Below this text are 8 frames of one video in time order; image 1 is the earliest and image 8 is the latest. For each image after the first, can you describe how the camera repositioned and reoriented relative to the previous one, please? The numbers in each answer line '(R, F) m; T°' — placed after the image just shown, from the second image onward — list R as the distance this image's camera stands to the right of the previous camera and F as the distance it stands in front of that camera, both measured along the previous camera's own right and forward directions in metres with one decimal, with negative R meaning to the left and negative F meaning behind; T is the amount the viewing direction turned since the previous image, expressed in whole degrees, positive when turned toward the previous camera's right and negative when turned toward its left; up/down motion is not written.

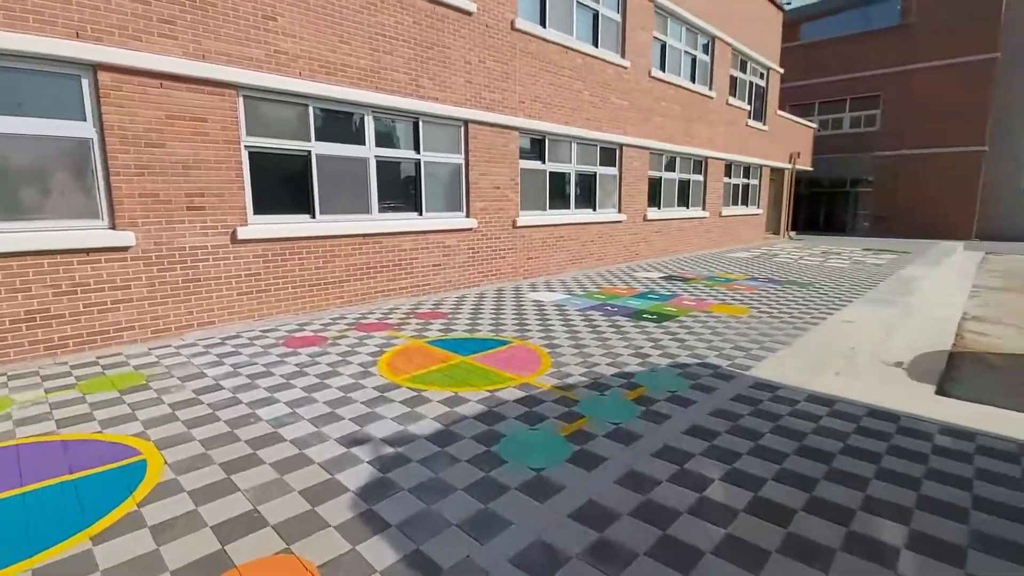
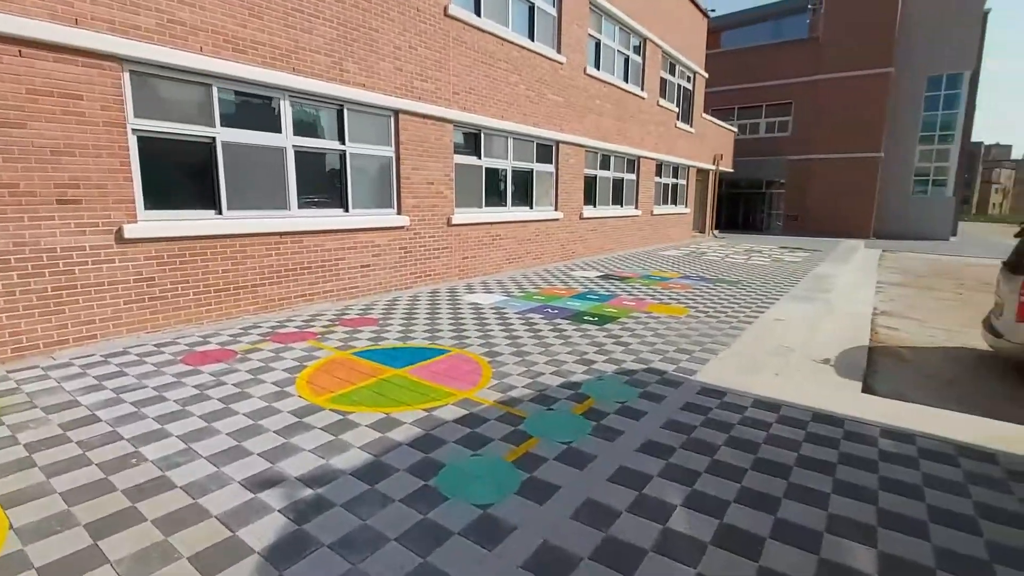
(0.0, +0.4) m; +8°
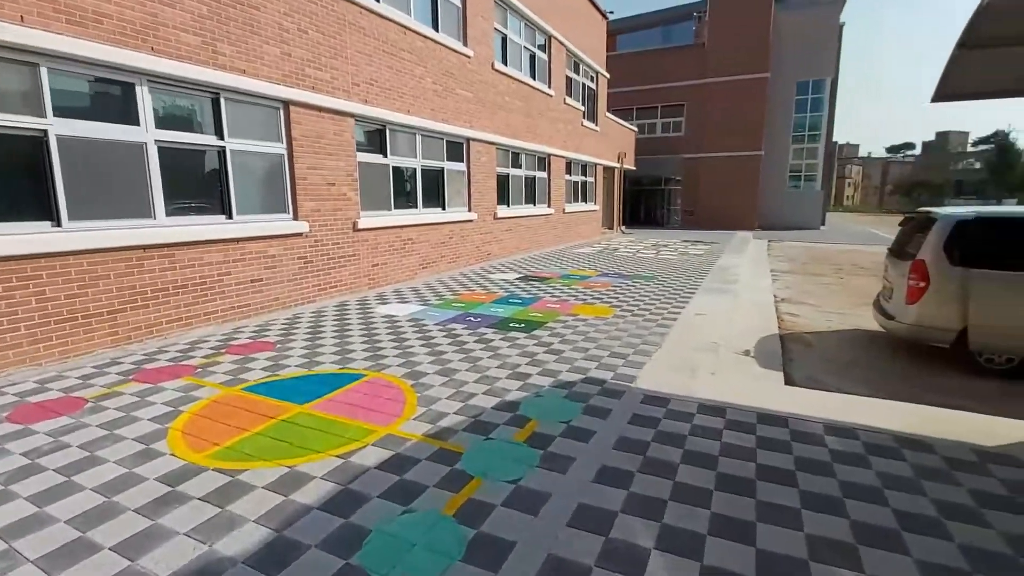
(-0.1, +0.5) m; +10°
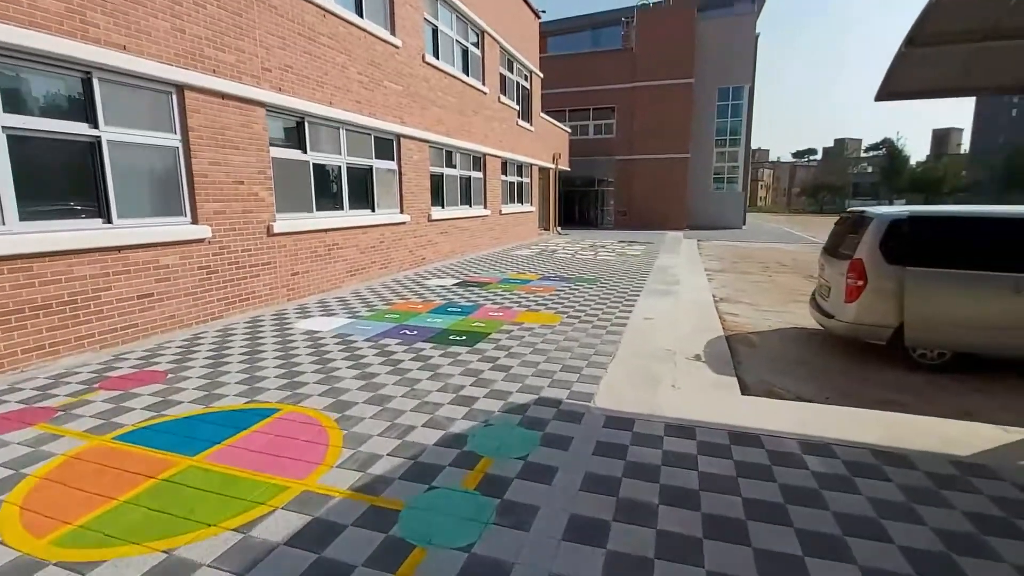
(0.0, +0.5) m; +7°
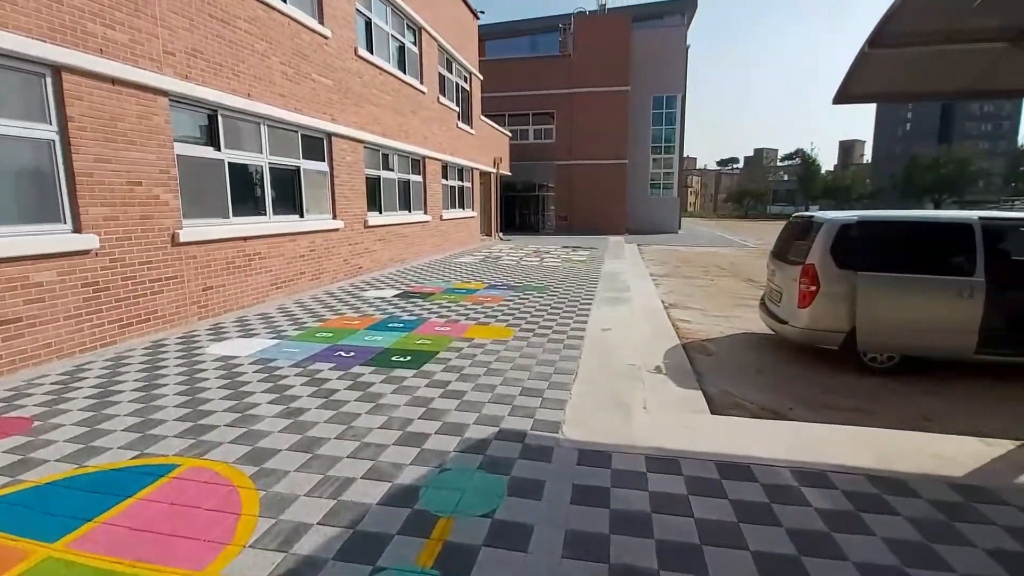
(-0.1, +0.5) m; +7°
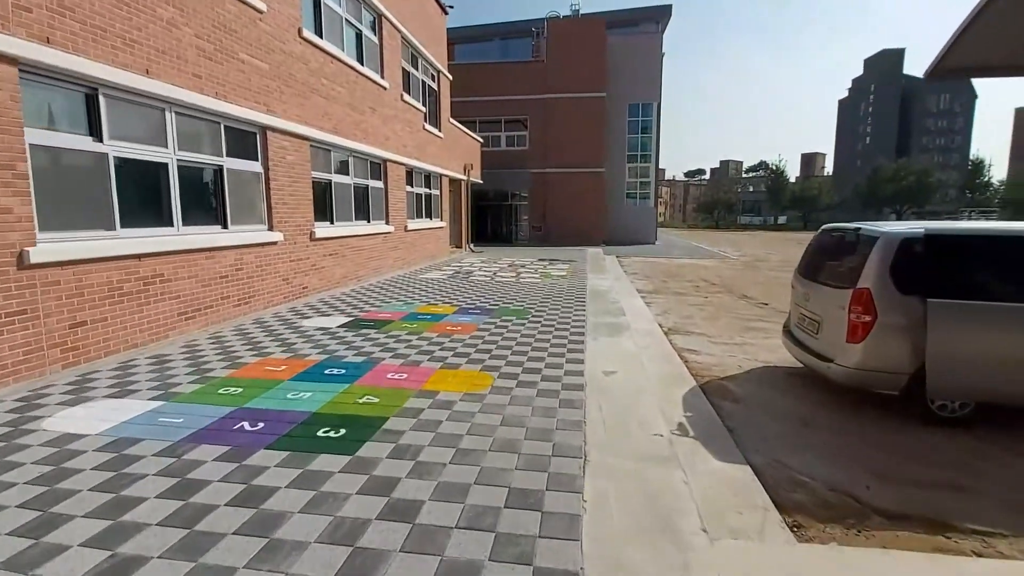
(-0.1, +1.5) m; +3°
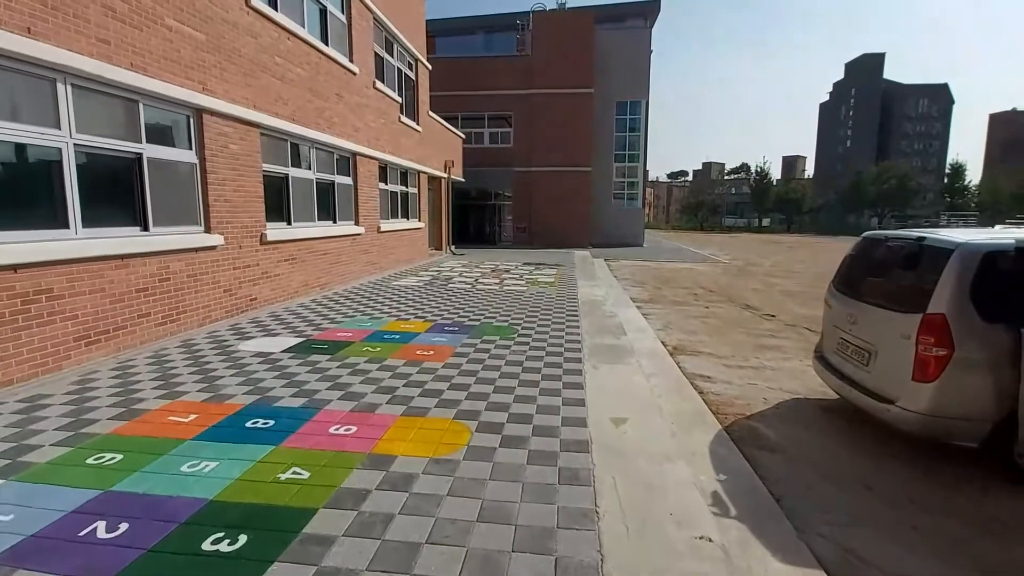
(0.0, +1.1) m; +2°
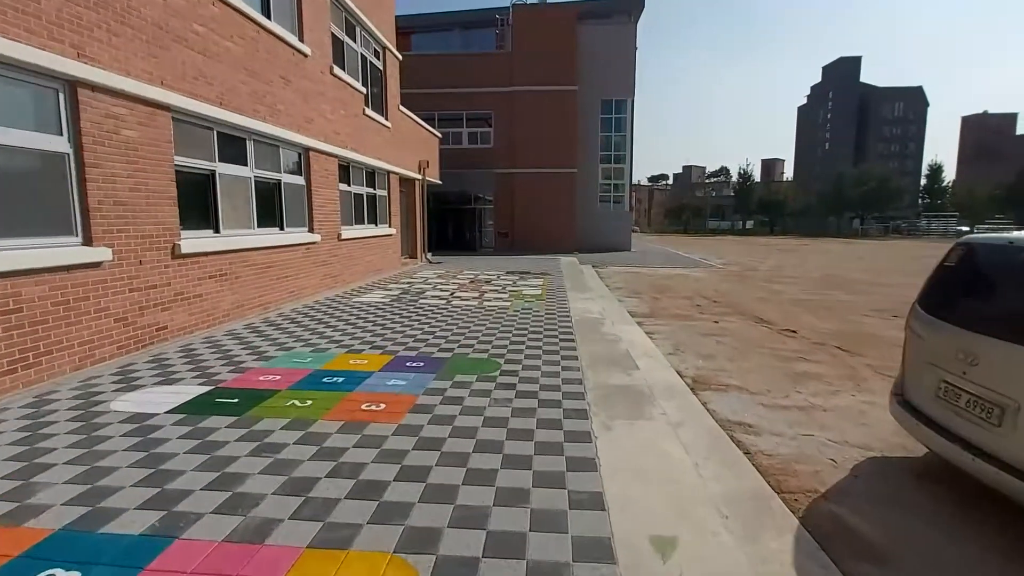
(0.0, +1.5) m; +2°
